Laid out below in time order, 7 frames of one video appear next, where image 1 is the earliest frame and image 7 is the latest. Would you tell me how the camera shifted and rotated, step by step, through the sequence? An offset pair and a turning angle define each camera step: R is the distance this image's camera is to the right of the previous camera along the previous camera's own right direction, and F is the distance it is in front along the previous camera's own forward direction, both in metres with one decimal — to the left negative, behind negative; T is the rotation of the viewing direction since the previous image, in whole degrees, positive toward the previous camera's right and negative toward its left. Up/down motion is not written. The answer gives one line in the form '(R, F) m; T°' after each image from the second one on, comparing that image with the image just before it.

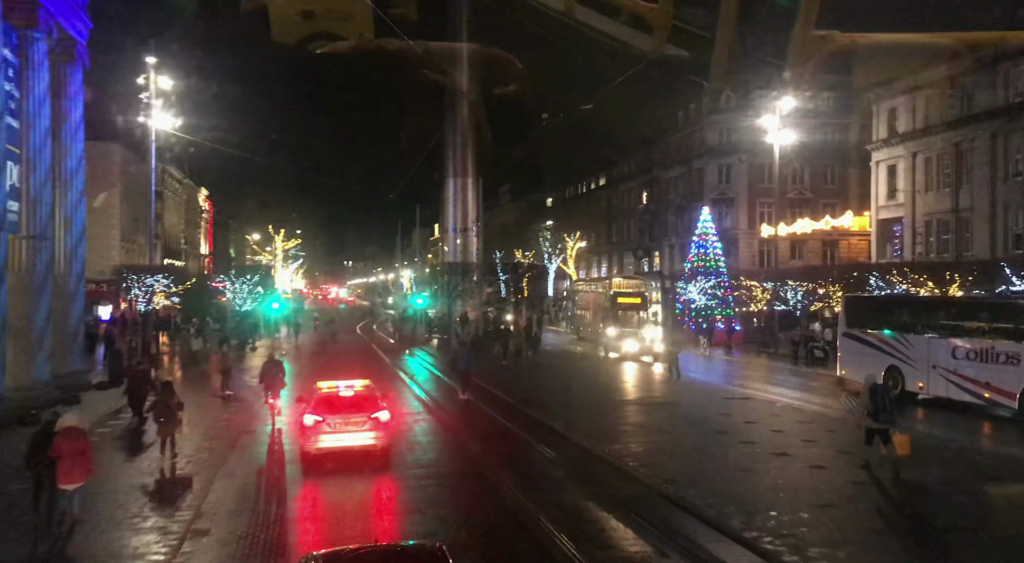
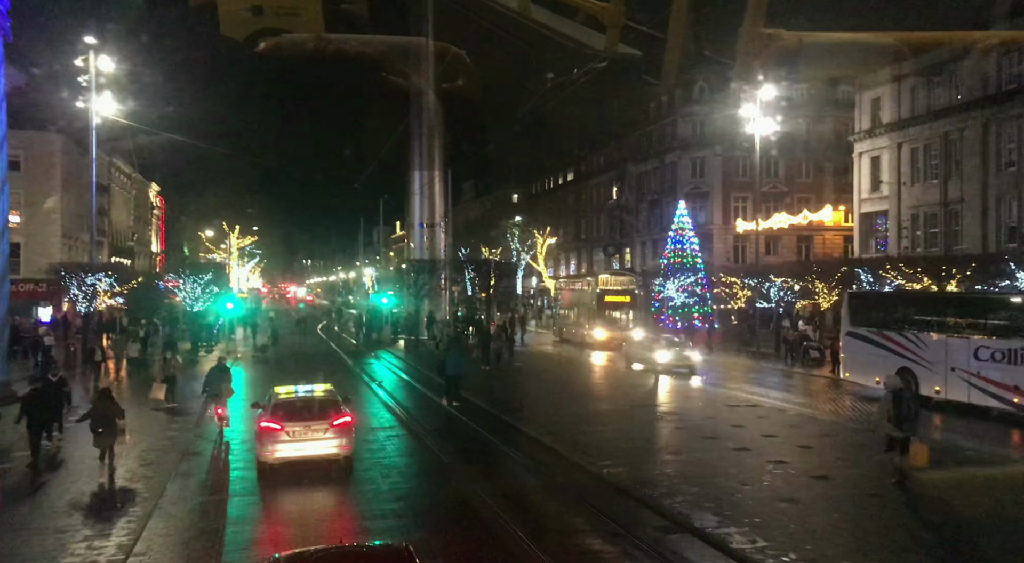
(-0.2, +1.3) m; +2°
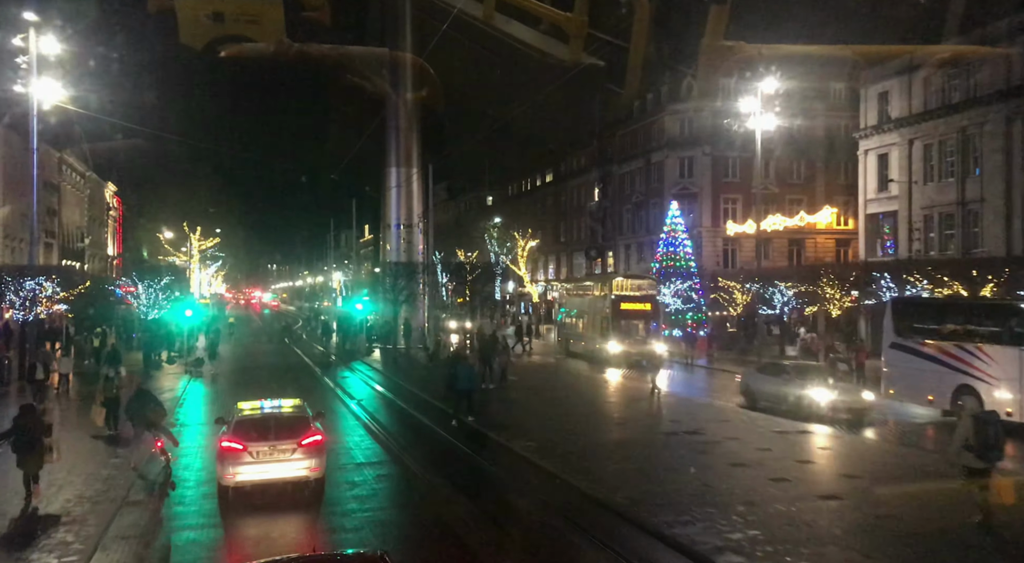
(-0.4, +1.8) m; +2°
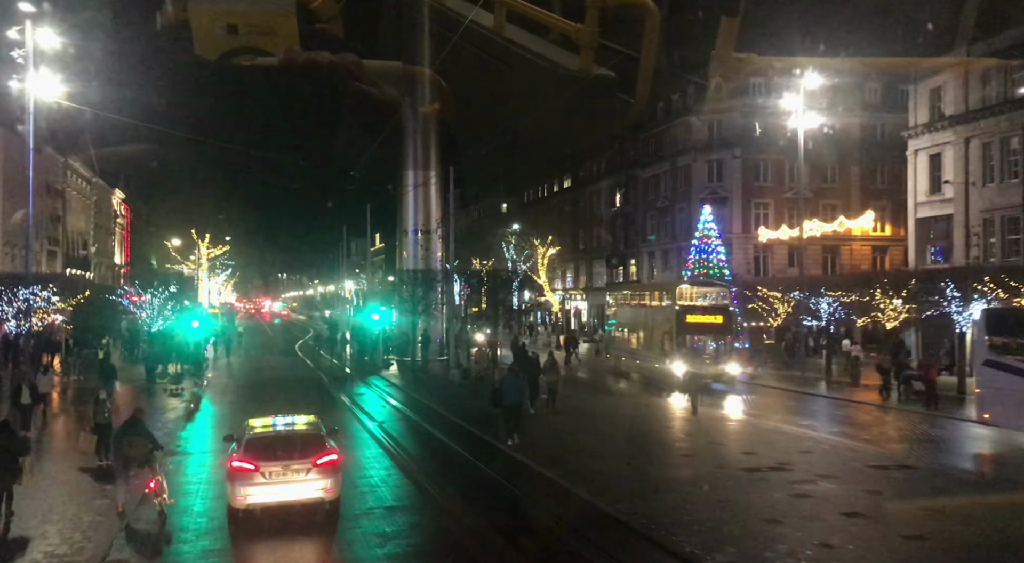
(-0.4, +1.4) m; -1°
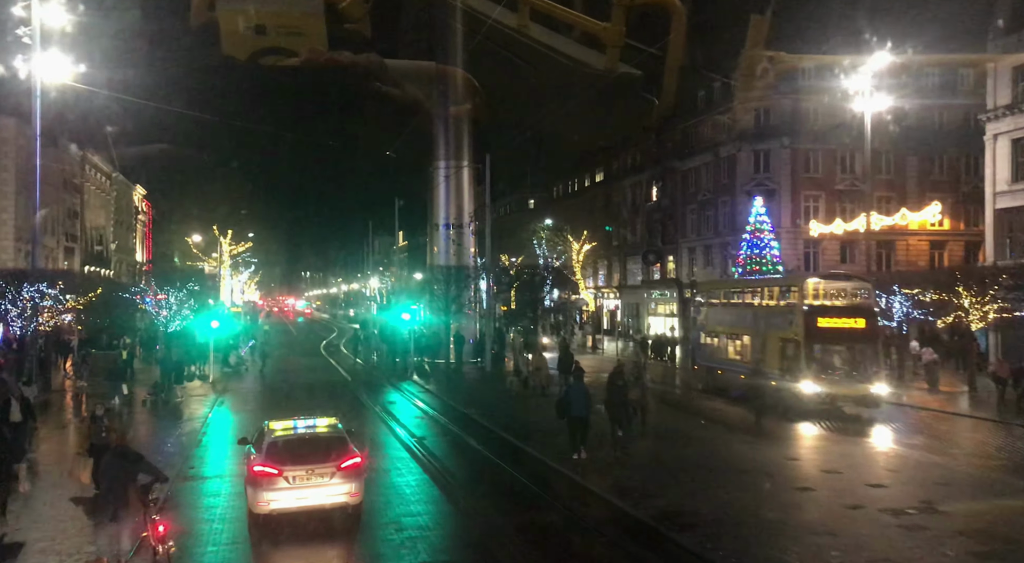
(-0.4, +1.5) m; -1°
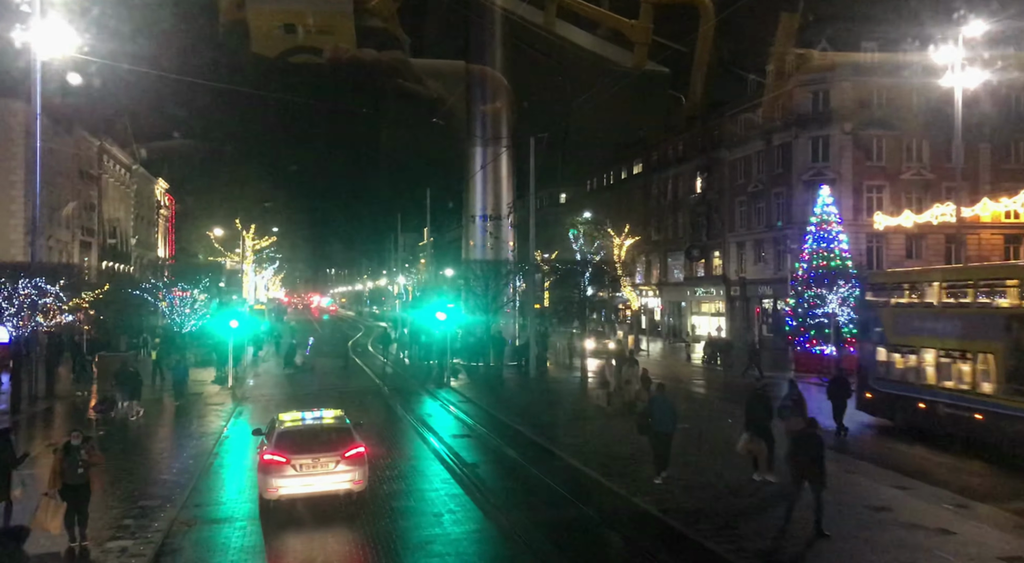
(-0.4, +1.8) m; -2°
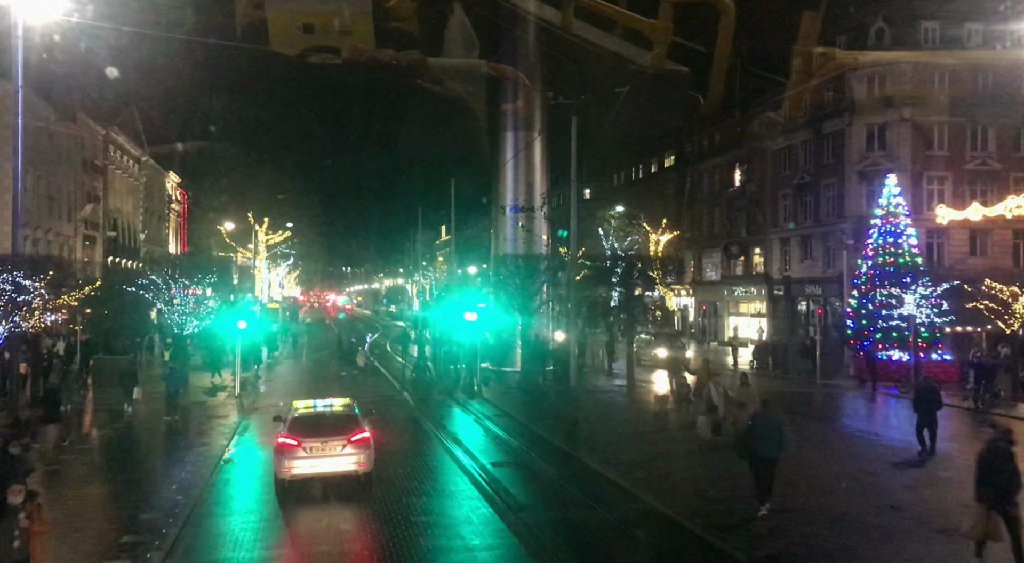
(-0.4, +1.9) m; -1°
